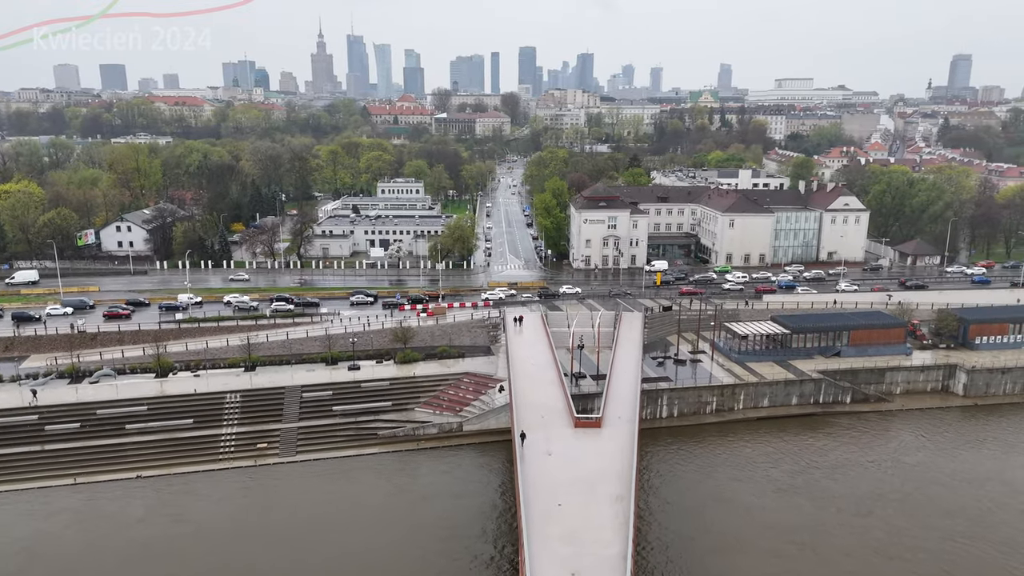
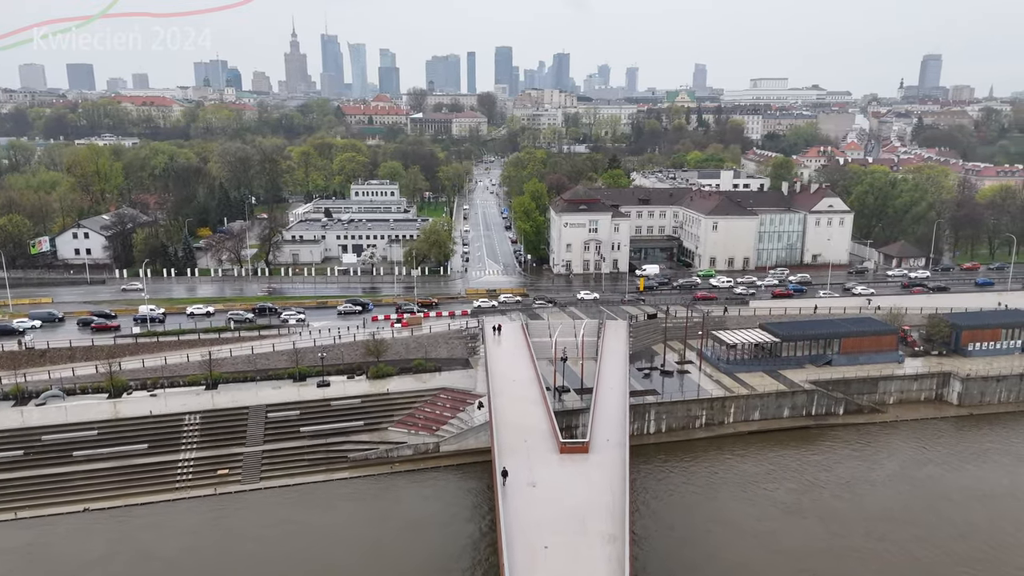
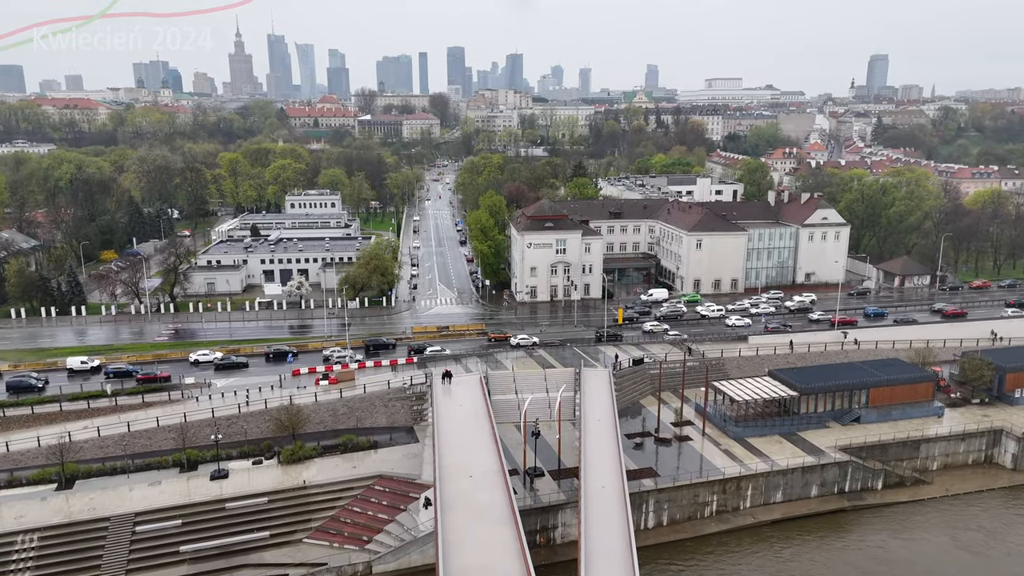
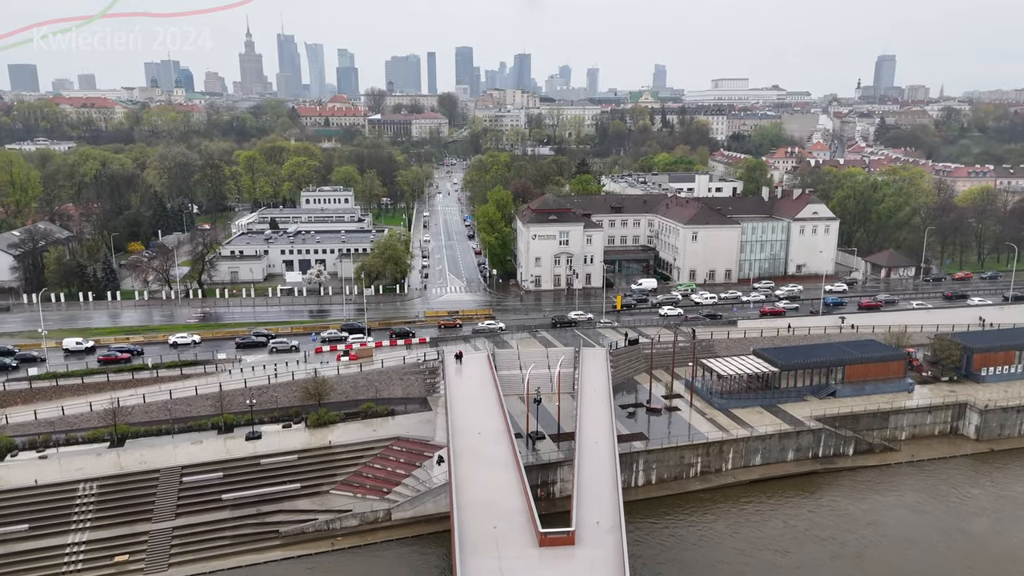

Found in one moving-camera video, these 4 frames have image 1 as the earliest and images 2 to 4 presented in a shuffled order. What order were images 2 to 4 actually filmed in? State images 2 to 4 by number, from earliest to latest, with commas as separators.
2, 4, 3
